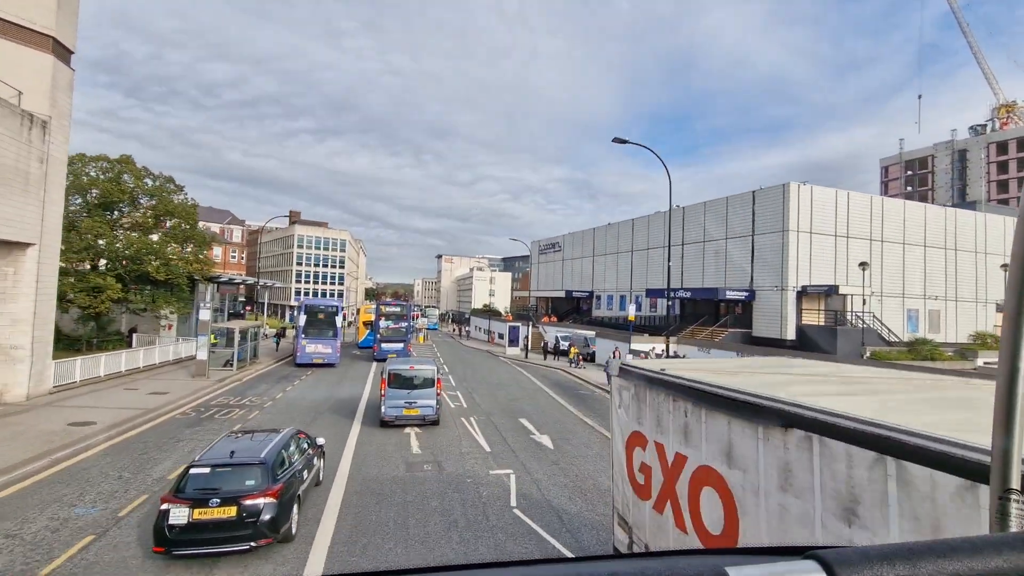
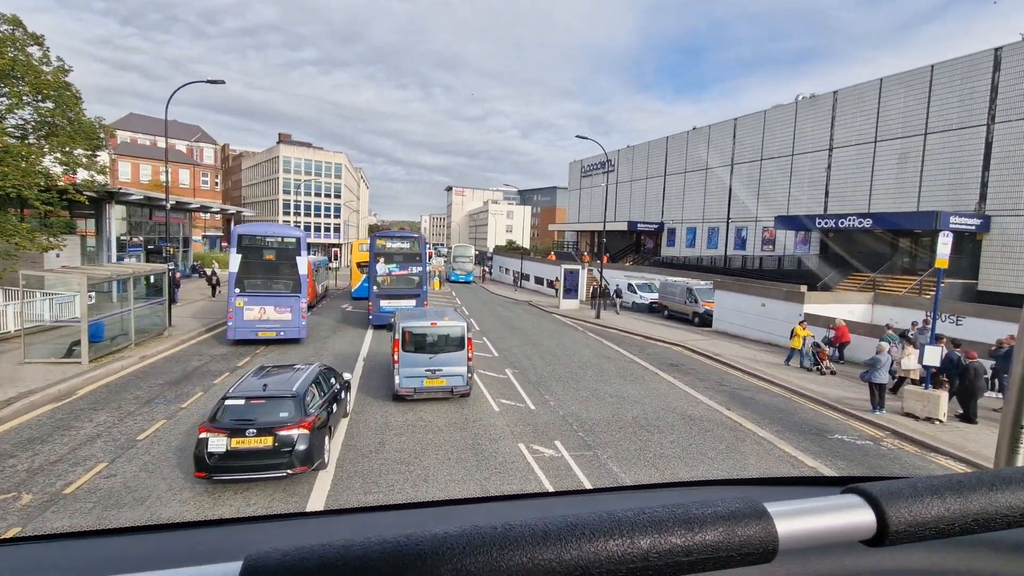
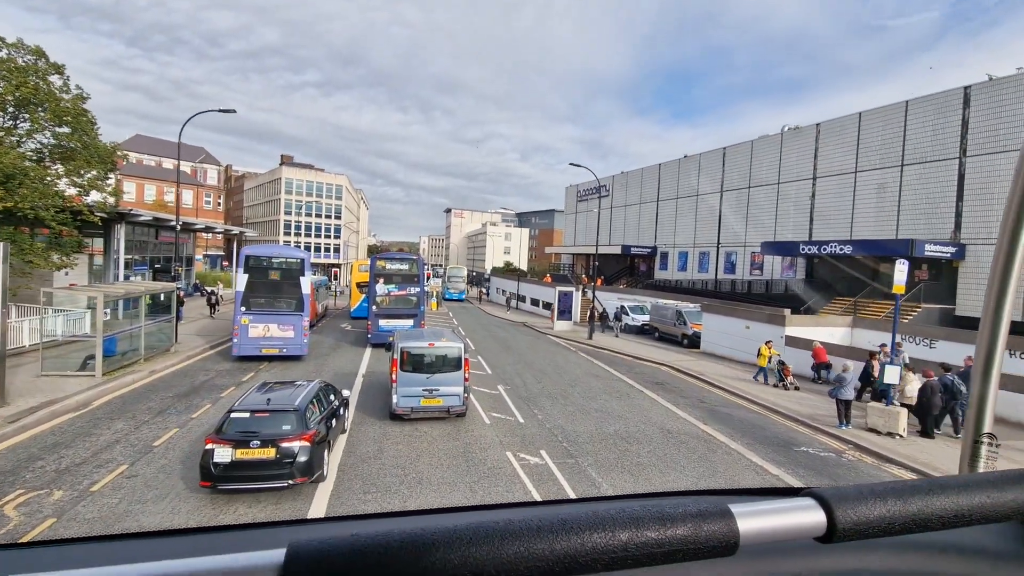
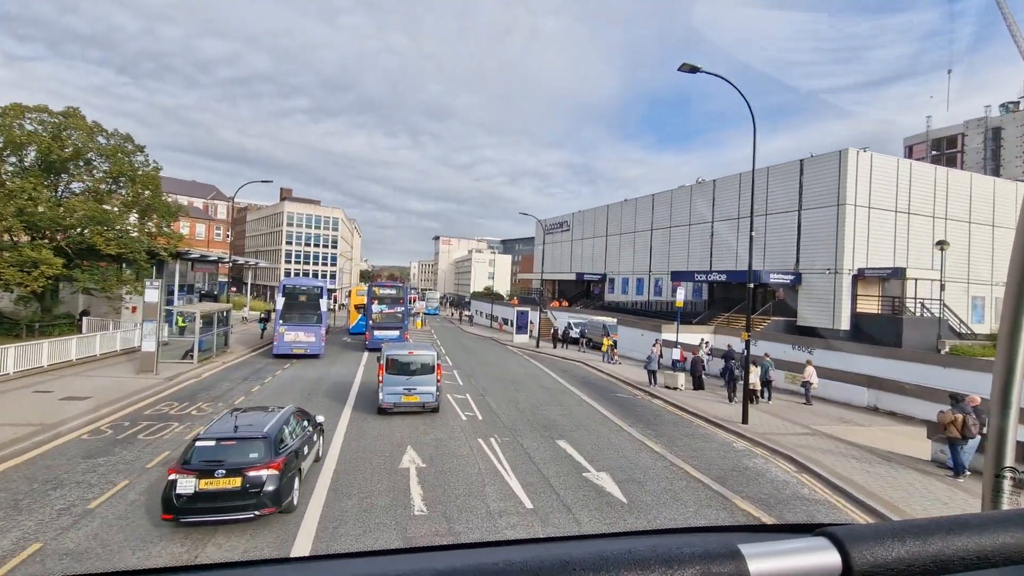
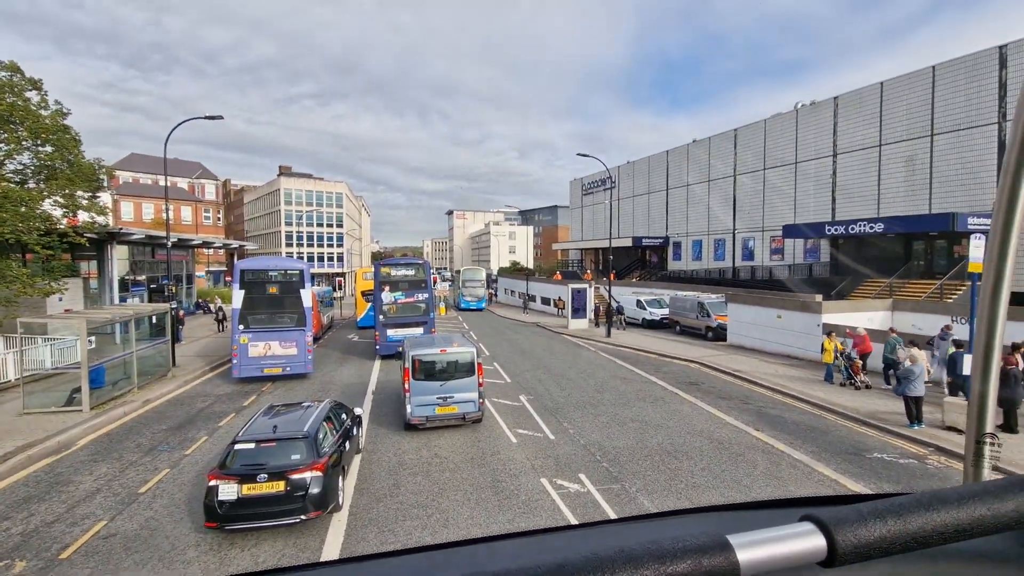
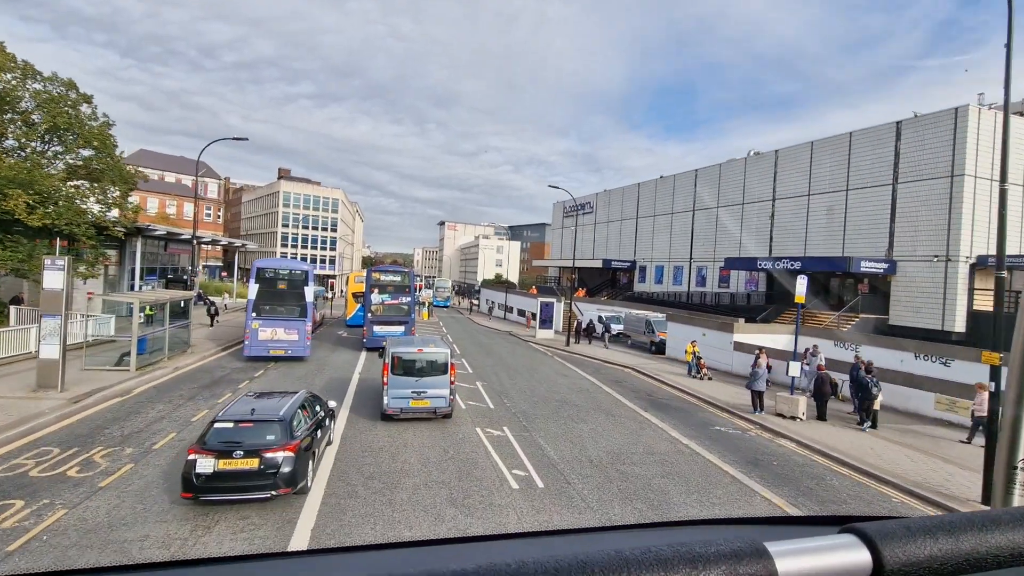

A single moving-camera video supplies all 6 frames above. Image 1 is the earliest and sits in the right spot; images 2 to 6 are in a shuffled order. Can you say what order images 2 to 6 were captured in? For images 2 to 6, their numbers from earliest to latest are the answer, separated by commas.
4, 6, 3, 2, 5
